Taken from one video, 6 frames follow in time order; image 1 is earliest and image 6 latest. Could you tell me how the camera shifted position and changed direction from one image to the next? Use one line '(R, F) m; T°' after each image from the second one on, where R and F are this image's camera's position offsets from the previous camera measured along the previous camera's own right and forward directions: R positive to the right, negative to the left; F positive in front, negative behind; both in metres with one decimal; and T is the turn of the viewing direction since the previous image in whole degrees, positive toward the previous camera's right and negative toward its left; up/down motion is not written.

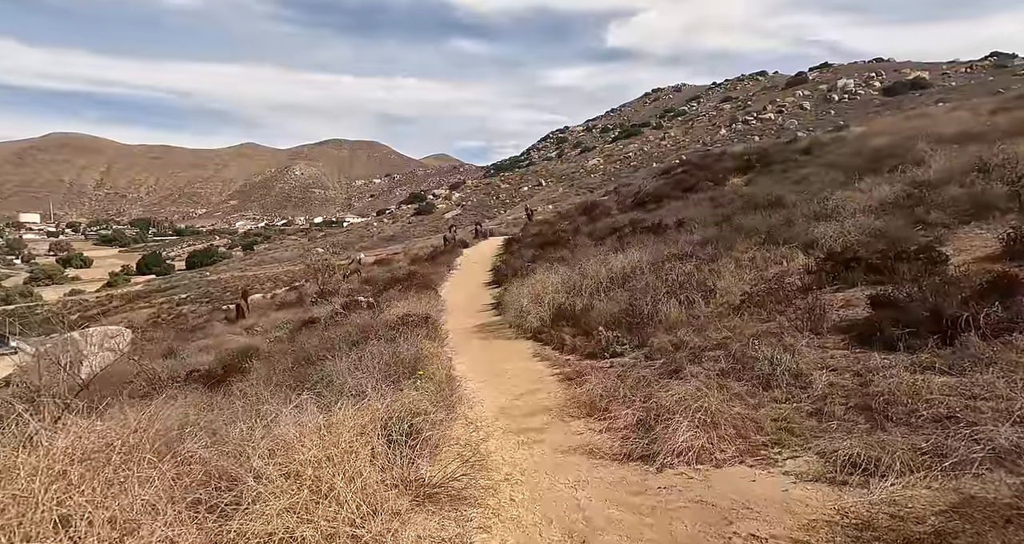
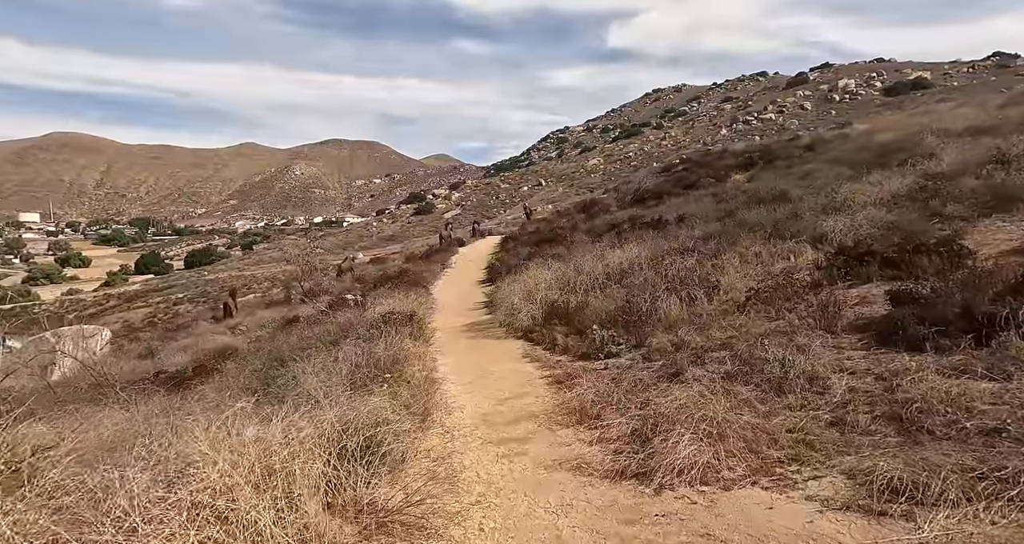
(+0.2, +0.8) m; 0°
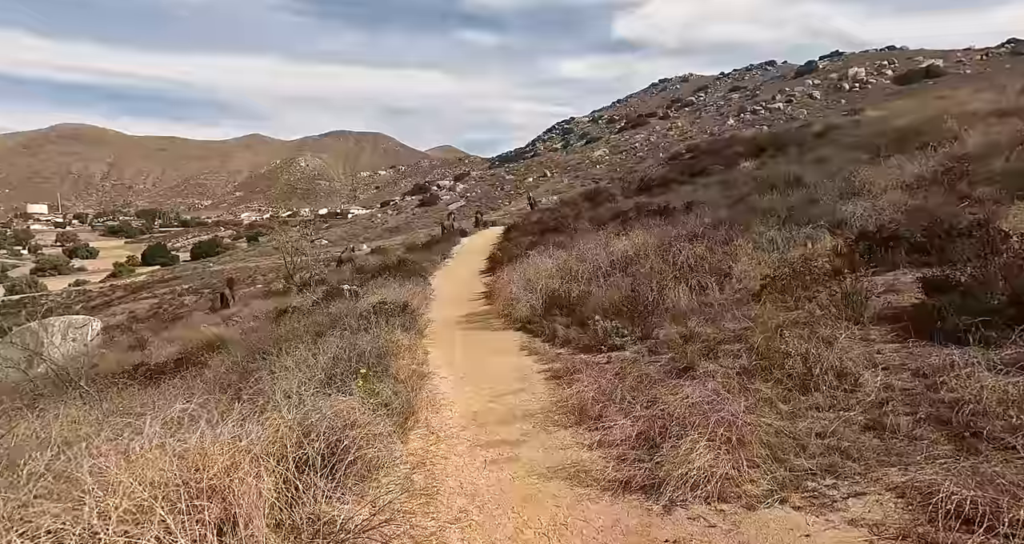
(+0.1, +0.7) m; 0°
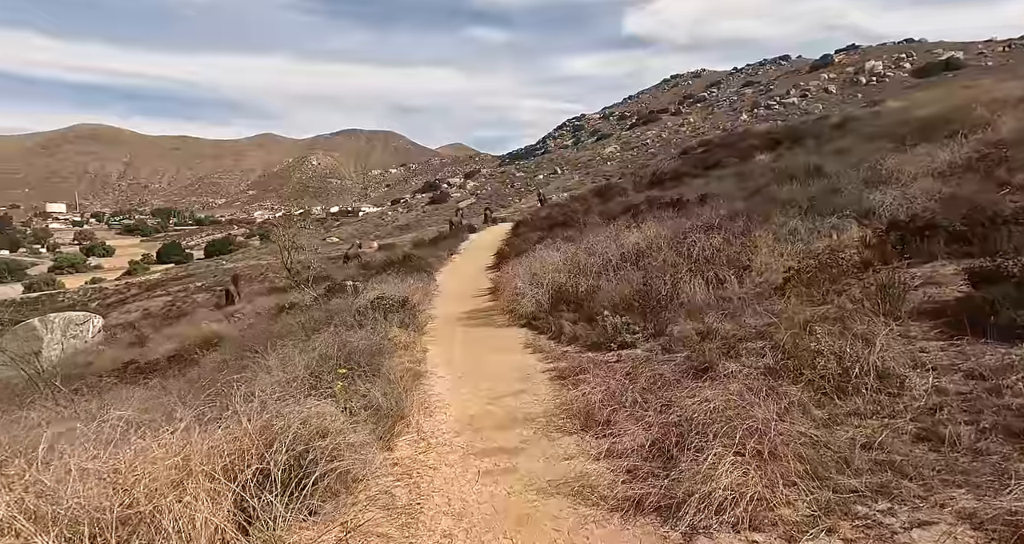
(+0.1, +0.6) m; -1°
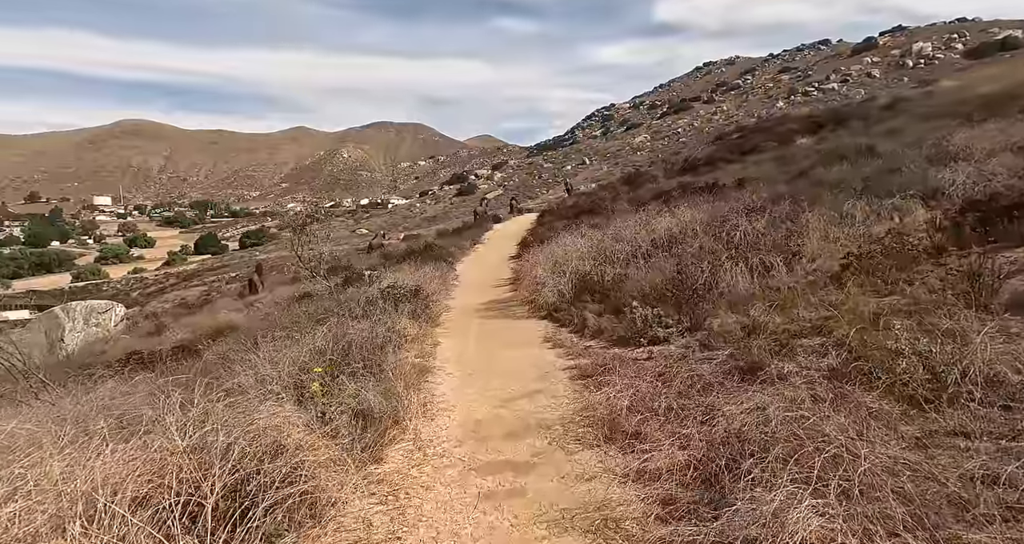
(+0.1, +0.9) m; -3°
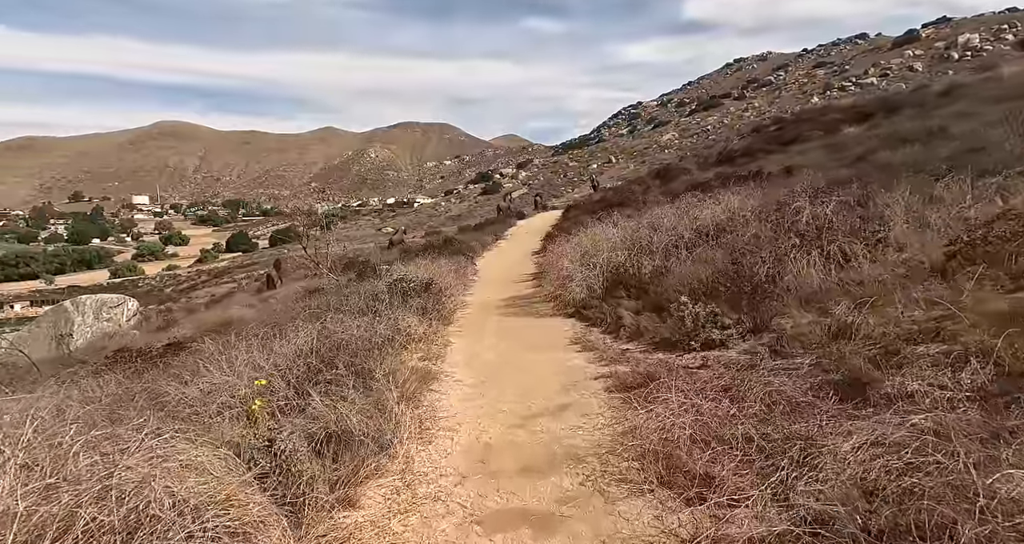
(0.0, +1.2) m; -2°
